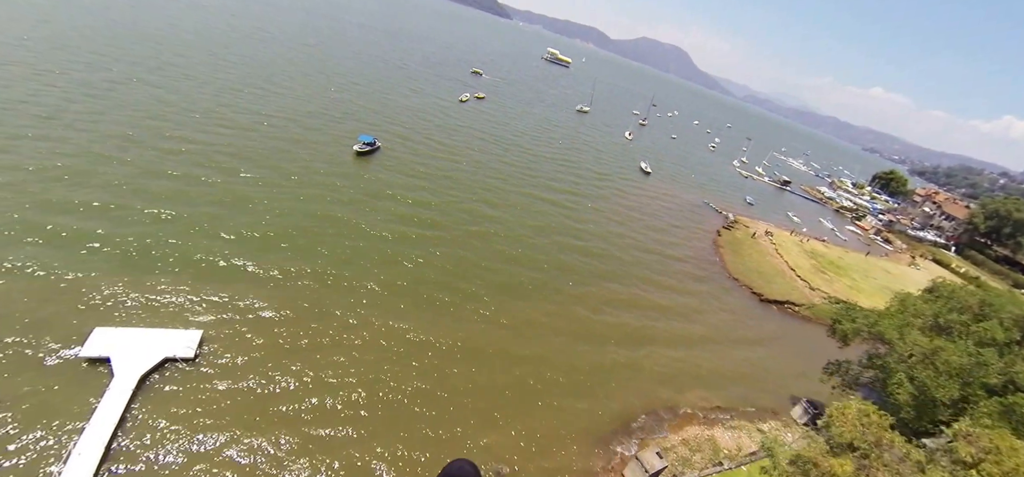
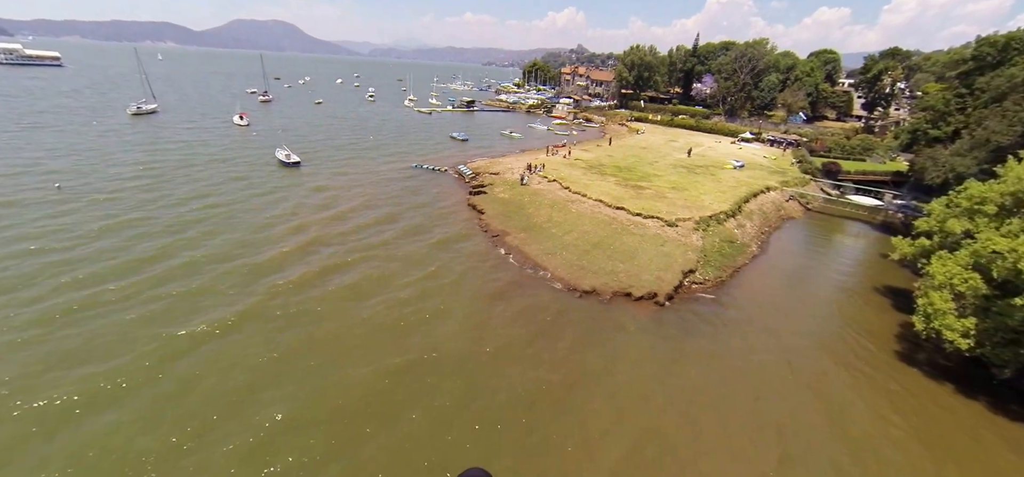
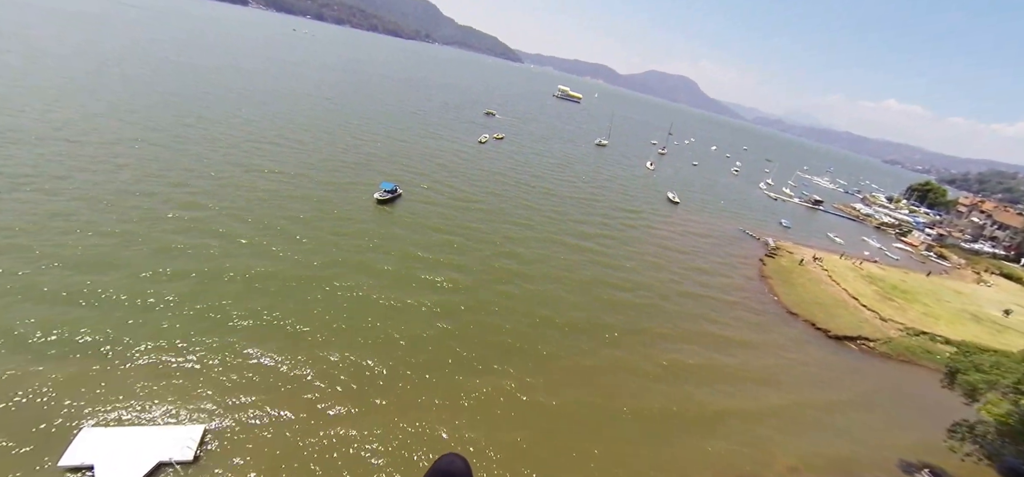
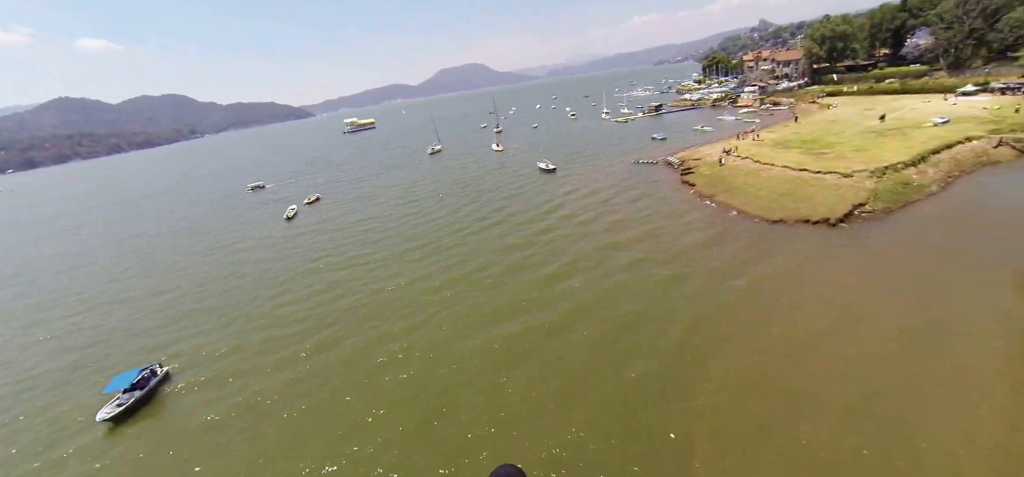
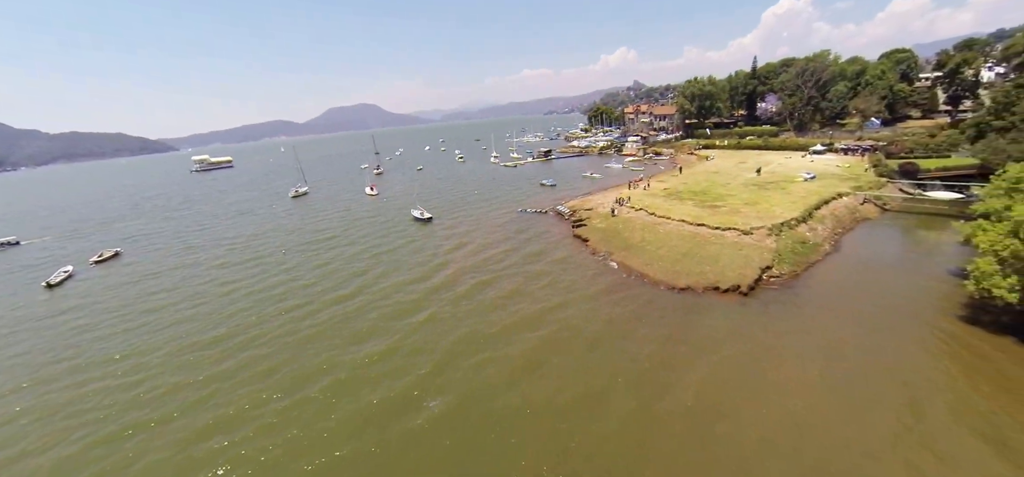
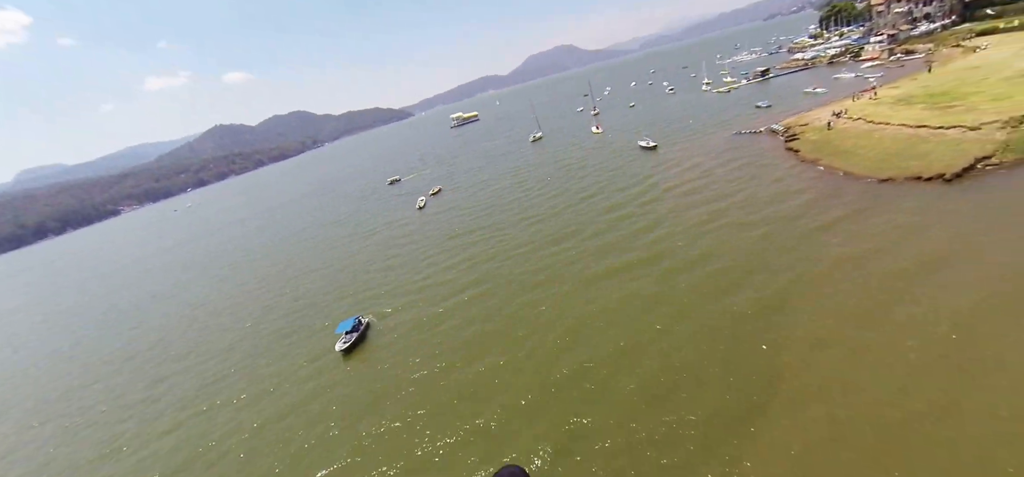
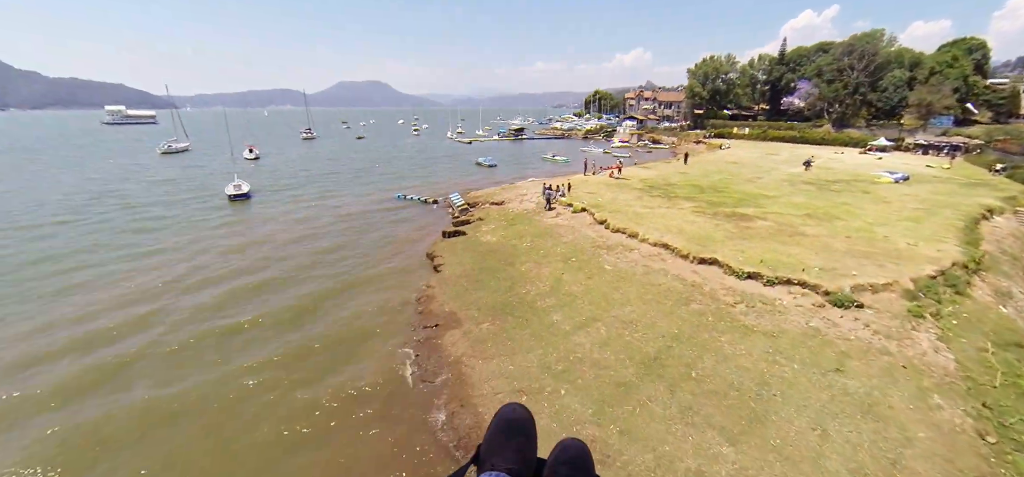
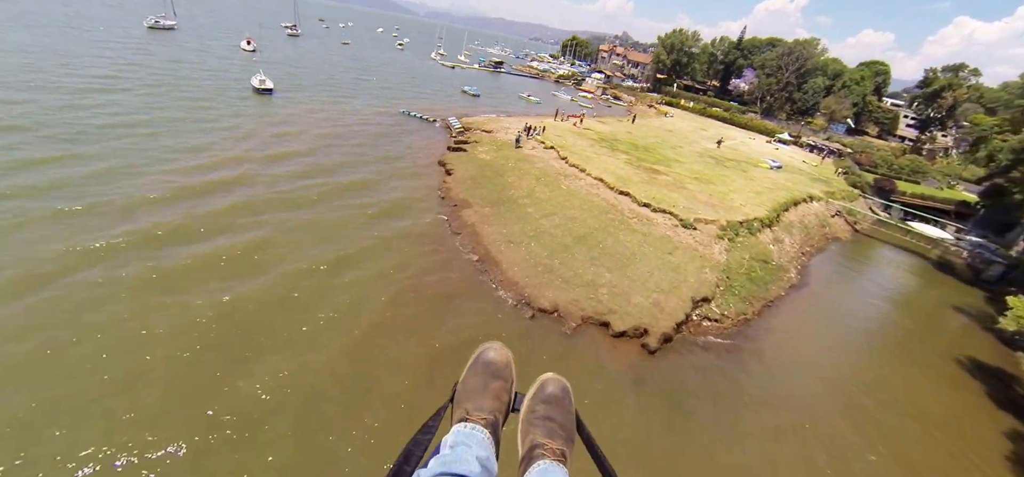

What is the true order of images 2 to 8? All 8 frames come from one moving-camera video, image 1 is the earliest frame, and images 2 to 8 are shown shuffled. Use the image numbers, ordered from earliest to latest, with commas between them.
3, 6, 4, 5, 2, 8, 7
